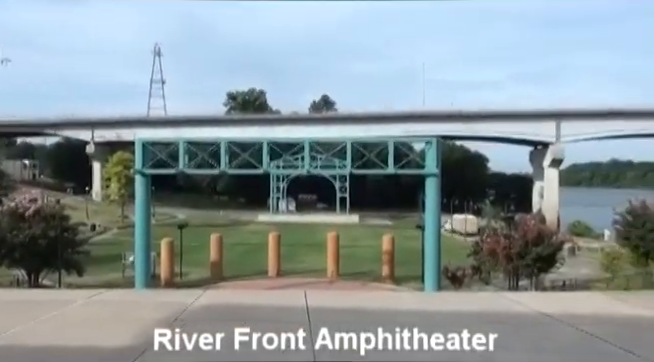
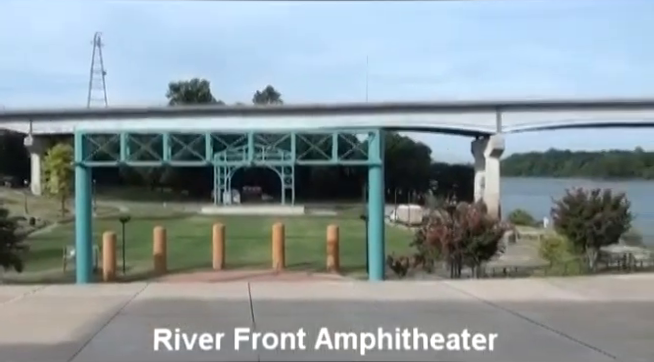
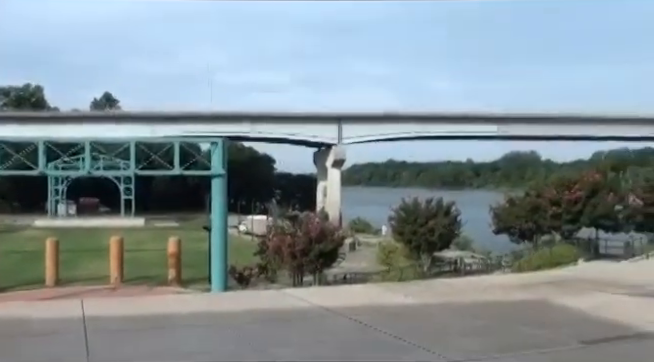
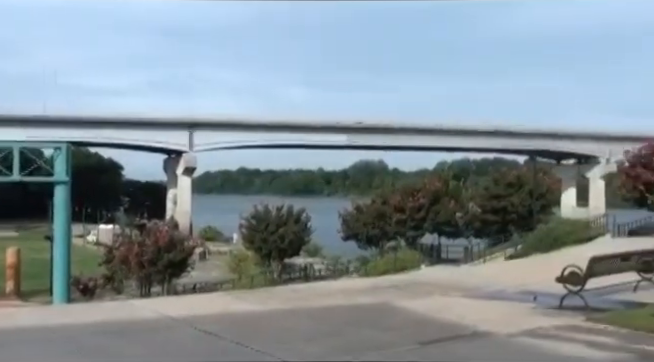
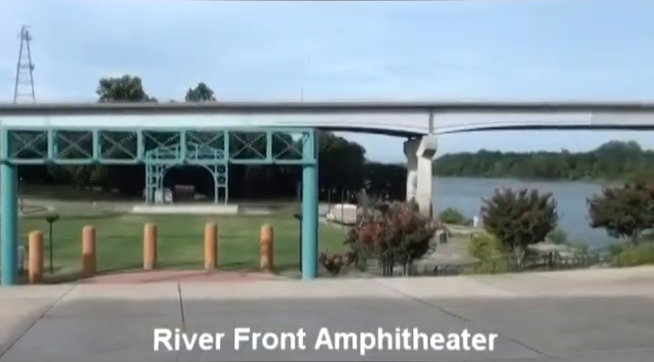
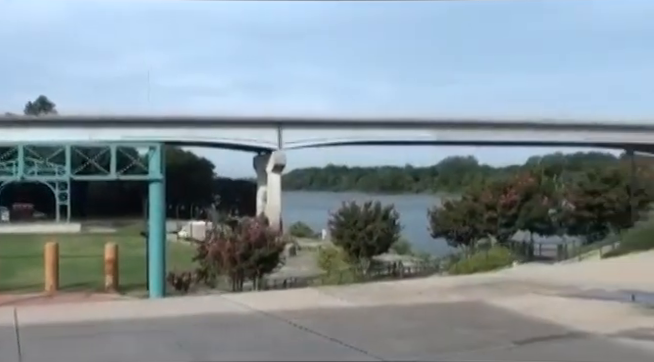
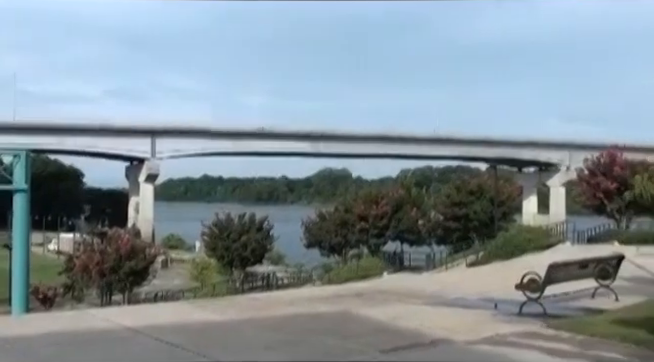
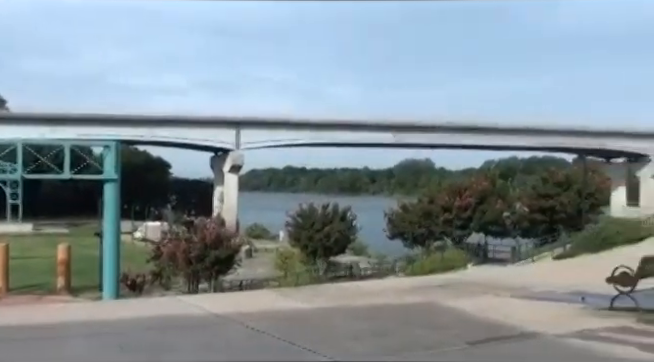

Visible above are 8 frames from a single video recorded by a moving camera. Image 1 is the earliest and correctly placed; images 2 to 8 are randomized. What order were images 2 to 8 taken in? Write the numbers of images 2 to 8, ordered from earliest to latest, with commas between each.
2, 5, 3, 6, 8, 4, 7
